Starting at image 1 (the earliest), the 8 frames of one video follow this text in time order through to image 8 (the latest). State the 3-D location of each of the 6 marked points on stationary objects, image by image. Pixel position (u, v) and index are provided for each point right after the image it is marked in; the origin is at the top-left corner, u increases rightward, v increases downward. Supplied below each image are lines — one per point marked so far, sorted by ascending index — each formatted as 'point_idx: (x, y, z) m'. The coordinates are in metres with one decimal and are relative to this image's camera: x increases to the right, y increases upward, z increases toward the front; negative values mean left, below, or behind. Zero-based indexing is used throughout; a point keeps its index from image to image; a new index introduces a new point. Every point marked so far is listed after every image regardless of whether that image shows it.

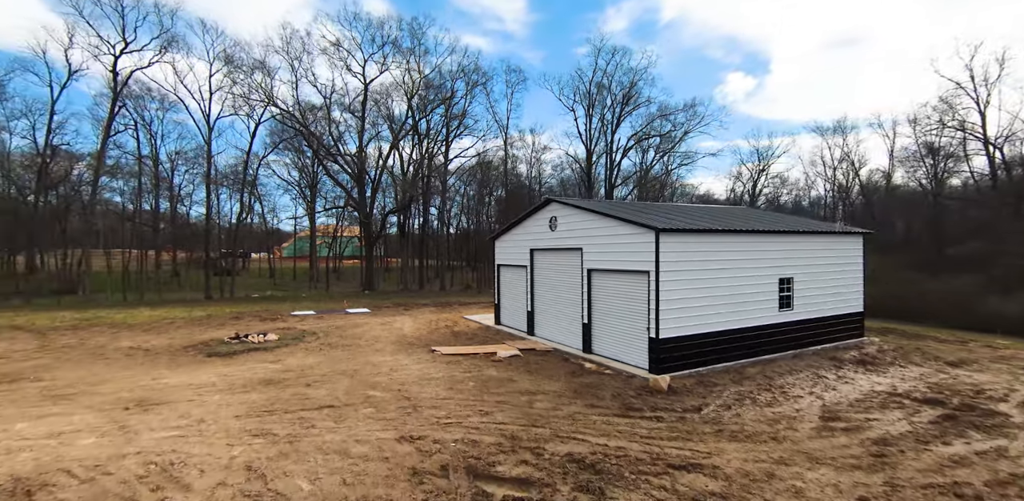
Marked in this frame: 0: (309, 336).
0: (-4.5, -1.9, +11.7) m
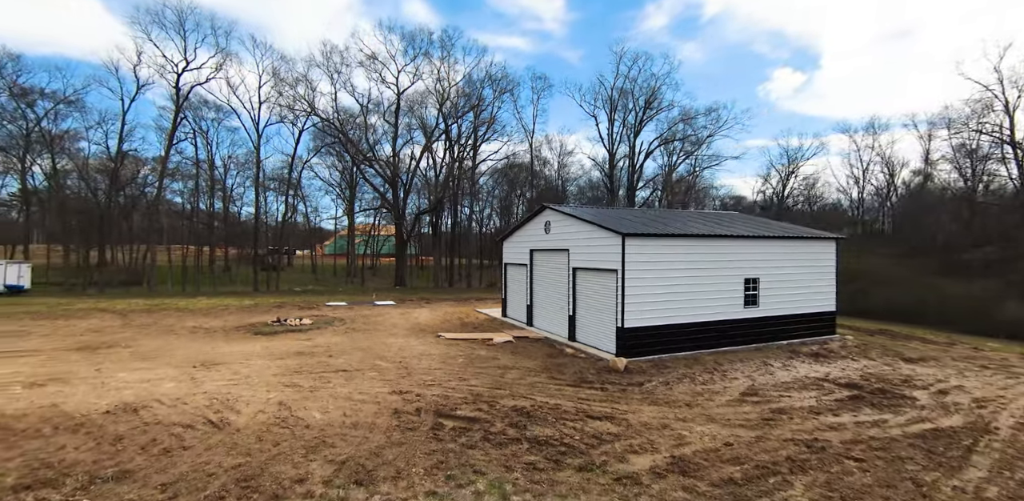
0: (-4.5, -1.9, +13.6) m
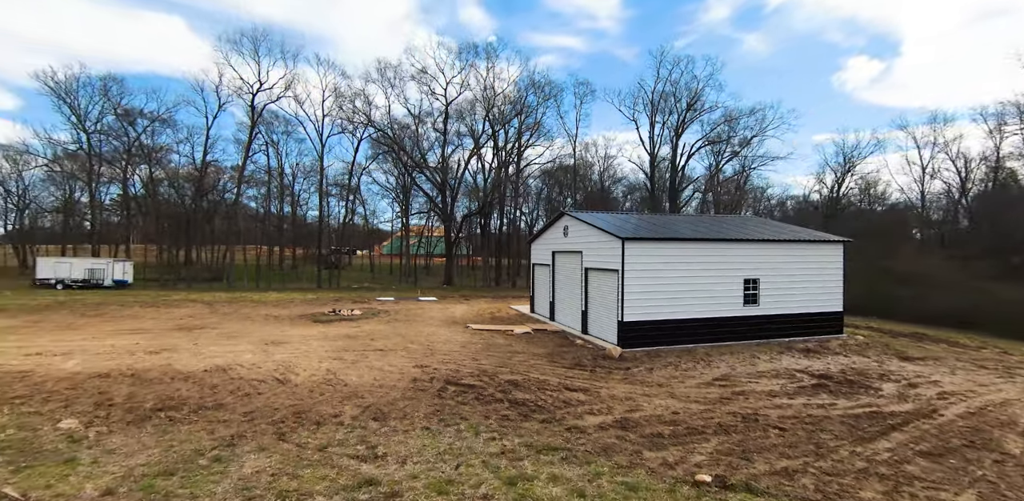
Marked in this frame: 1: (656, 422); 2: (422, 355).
0: (-3.8, -1.9, +15.6) m
1: (+1.8, -2.1, +6.4) m
2: (-1.6, -1.9, +9.4) m
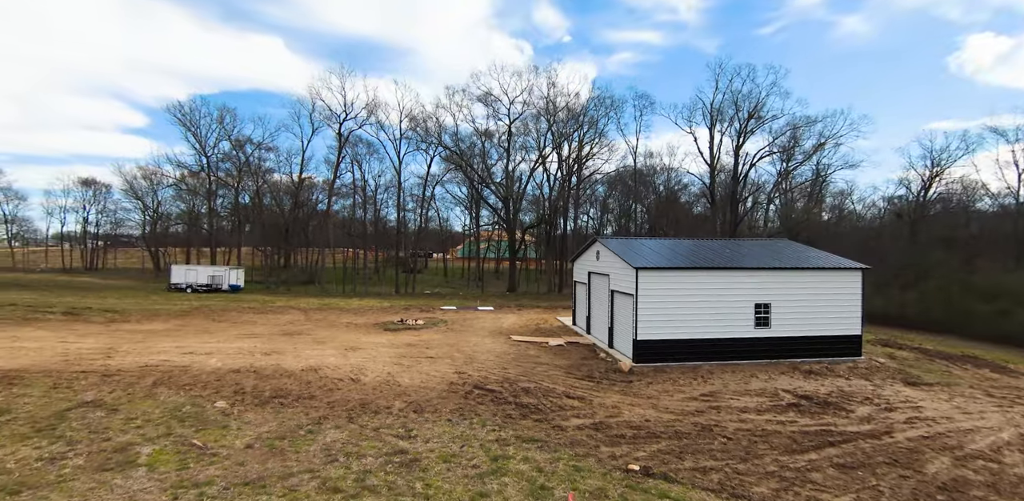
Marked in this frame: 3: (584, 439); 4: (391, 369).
0: (-2.3, -2.5, +18.2) m
1: (+1.8, -2.8, +8.3) m
2: (-1.1, -2.6, +11.8) m
3: (+1.0, -2.8, +7.6) m
4: (-2.6, -2.5, +11.0) m
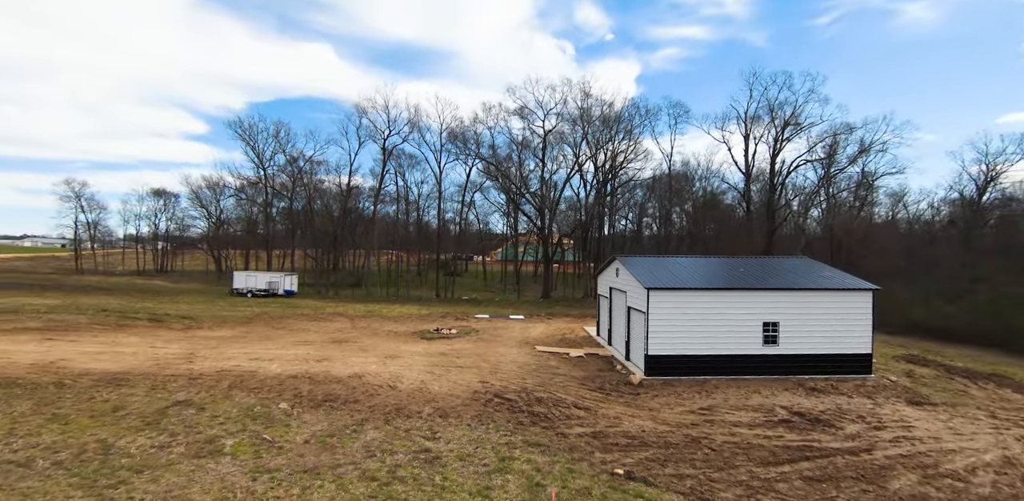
0: (-1.3, -3.1, +19.8) m
1: (+2.0, -3.4, +9.6) m
2: (-0.6, -3.1, +13.3) m
3: (+1.2, -3.3, +8.9) m
4: (-2.1, -3.0, +12.6) m
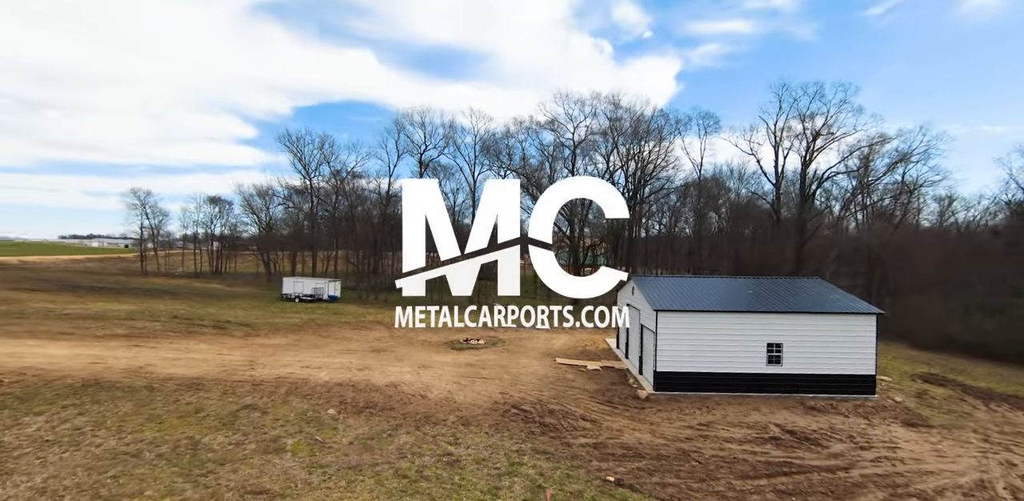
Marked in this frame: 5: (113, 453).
0: (-0.4, -3.8, +21.3) m
1: (+2.2, -4.1, +10.9) m
2: (-0.1, -3.8, +14.8) m
3: (+1.4, -4.0, +10.3) m
4: (-1.7, -3.7, +14.2) m
5: (-6.8, -3.5, +8.9) m
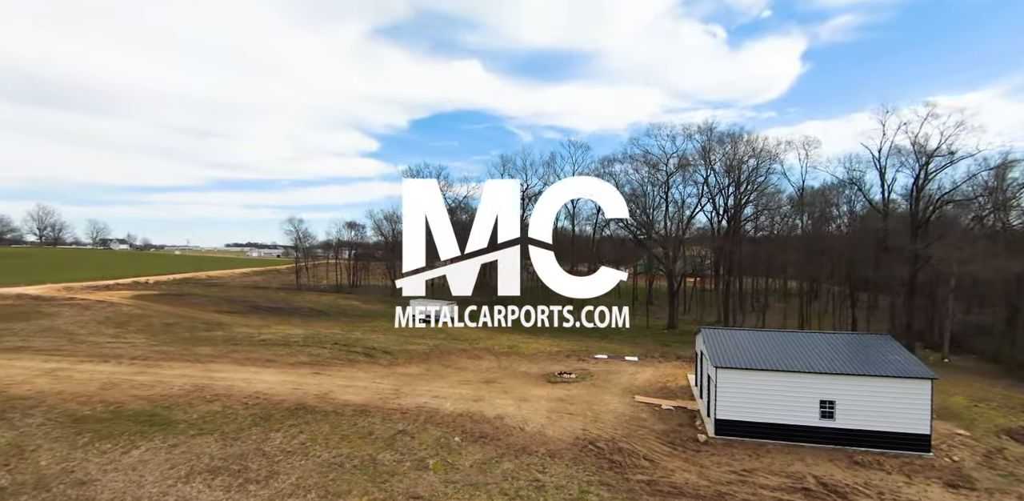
0: (+3.8, -6.1, +25.0) m
1: (+4.3, -6.4, +14.3) m
2: (+2.8, -6.1, +18.5) m
3: (+3.3, -6.3, +13.8) m
4: (+1.1, -6.0, +18.3) m
5: (-5.0, -5.8, +14.1) m
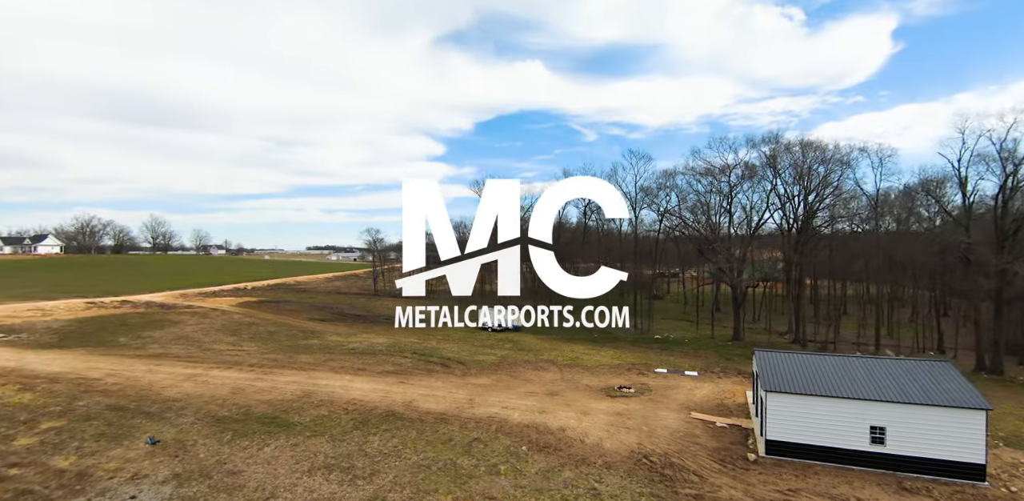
0: (+7.0, -7.2, +26.5) m
1: (+6.1, -7.6, +15.8) m
2: (+5.2, -7.3, +20.2) m
3: (+5.1, -7.5, +15.5) m
4: (+3.5, -7.2, +20.2) m
5: (-3.1, -6.9, +16.8) m
